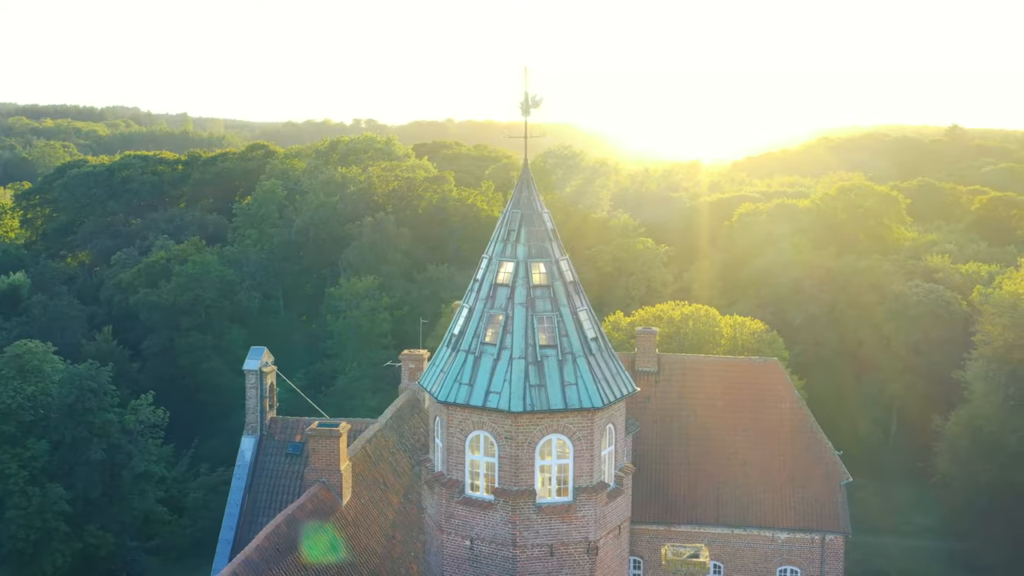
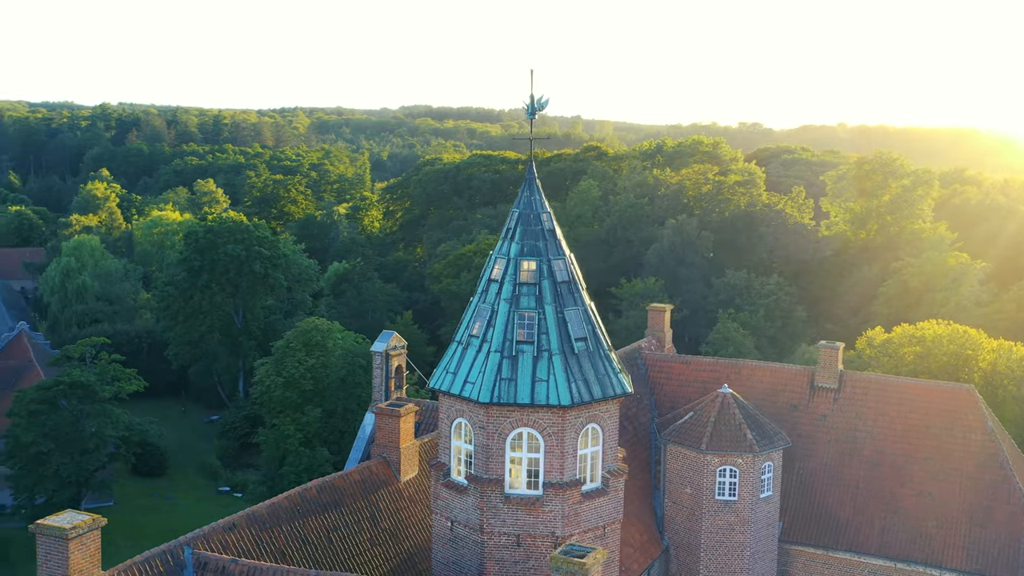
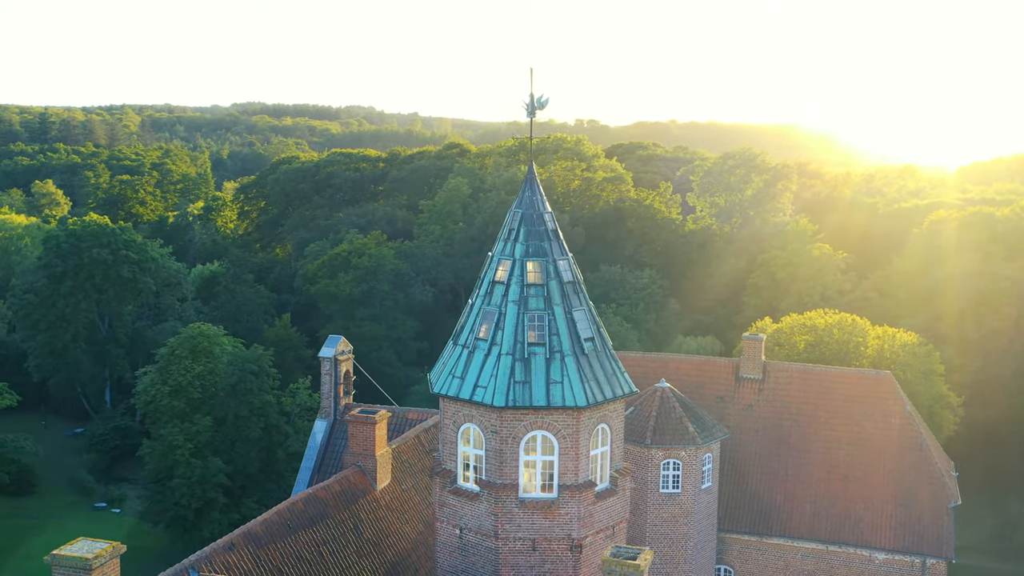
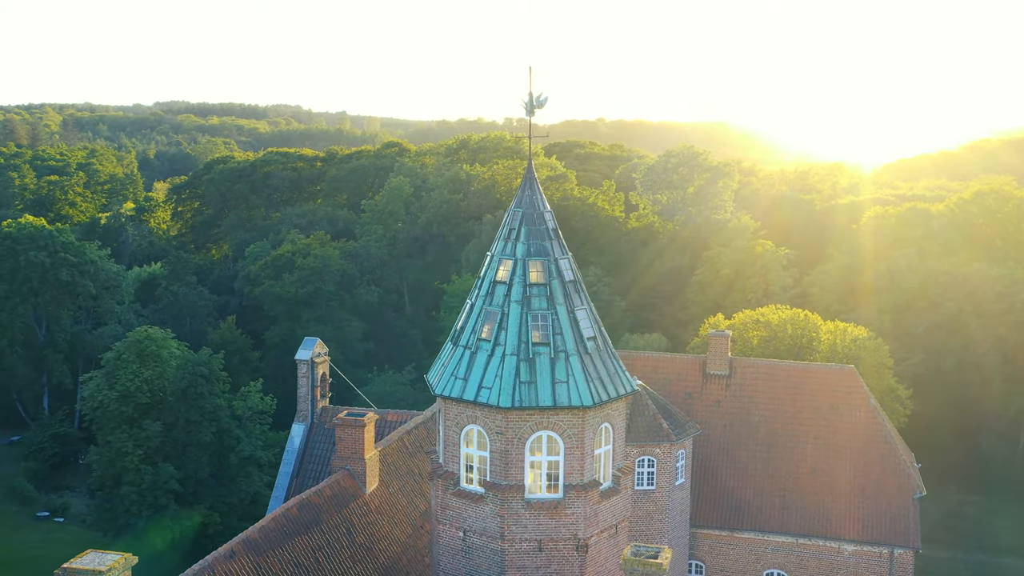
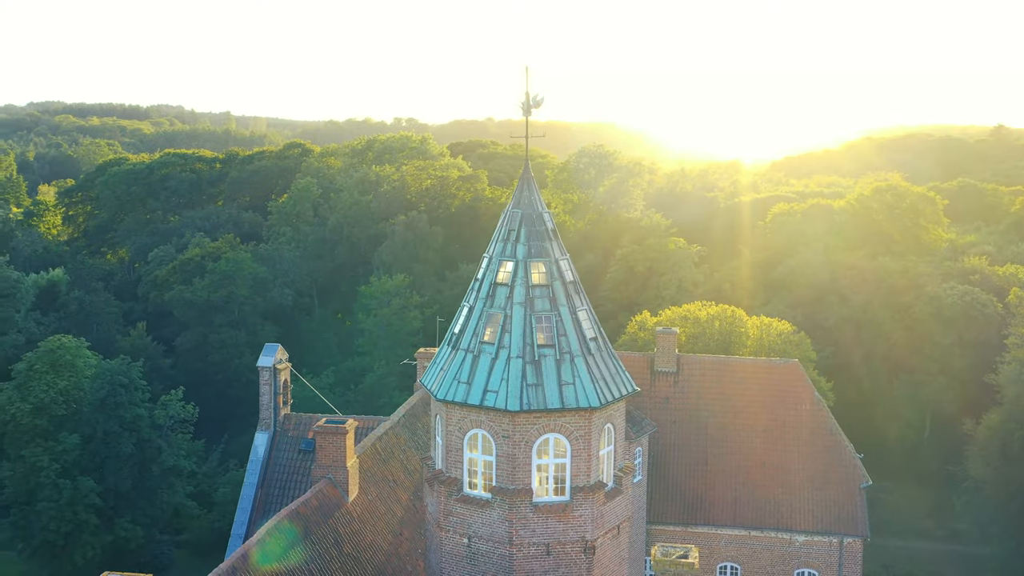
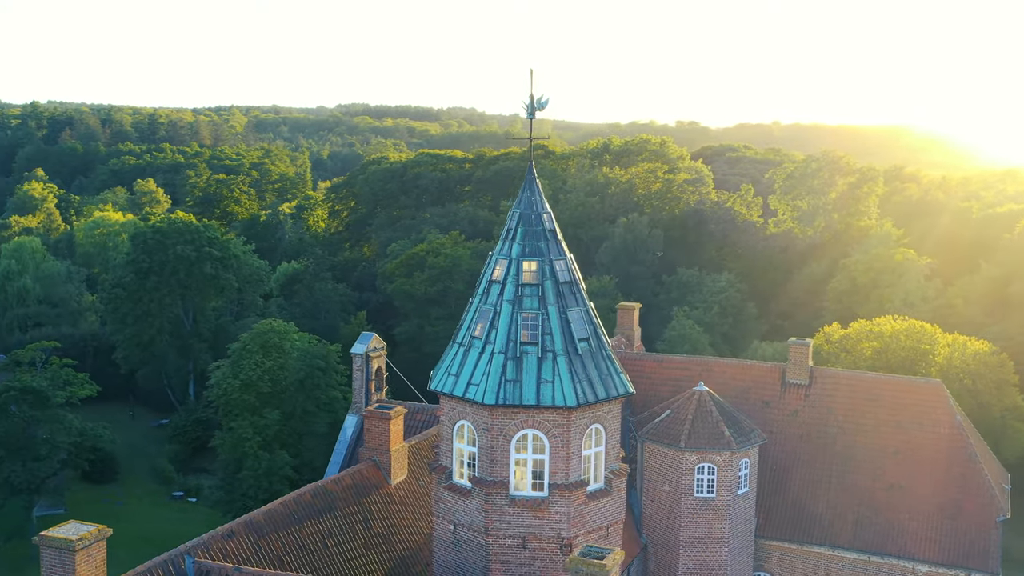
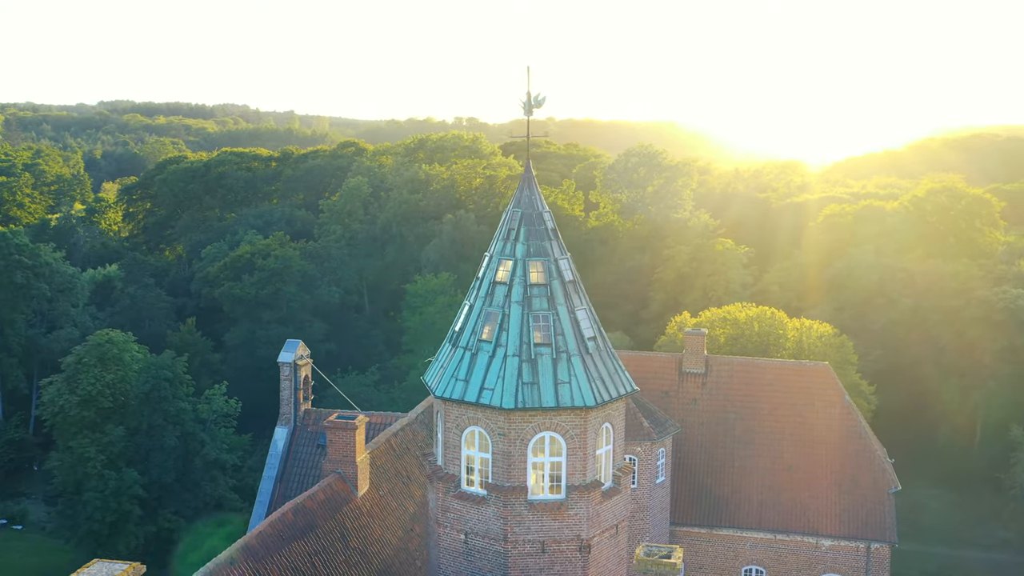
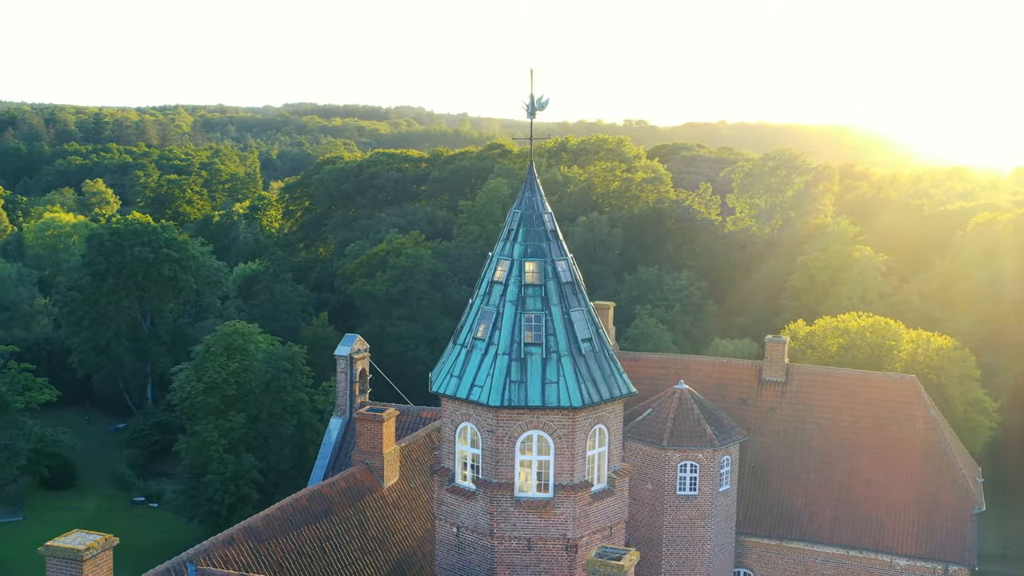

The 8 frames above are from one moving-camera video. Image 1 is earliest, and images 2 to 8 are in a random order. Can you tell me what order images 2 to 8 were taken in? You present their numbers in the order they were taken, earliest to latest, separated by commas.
5, 7, 4, 3, 8, 6, 2
